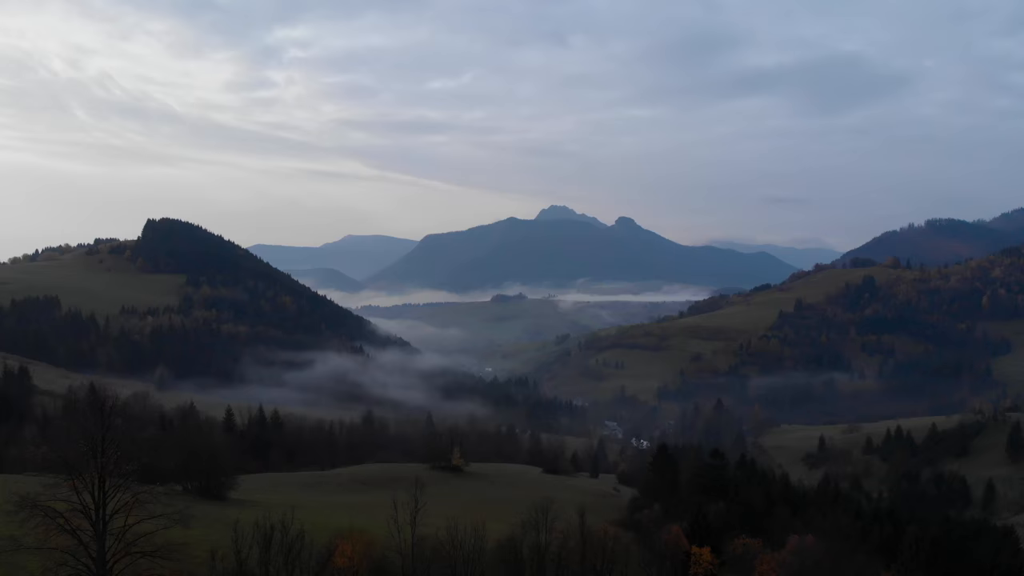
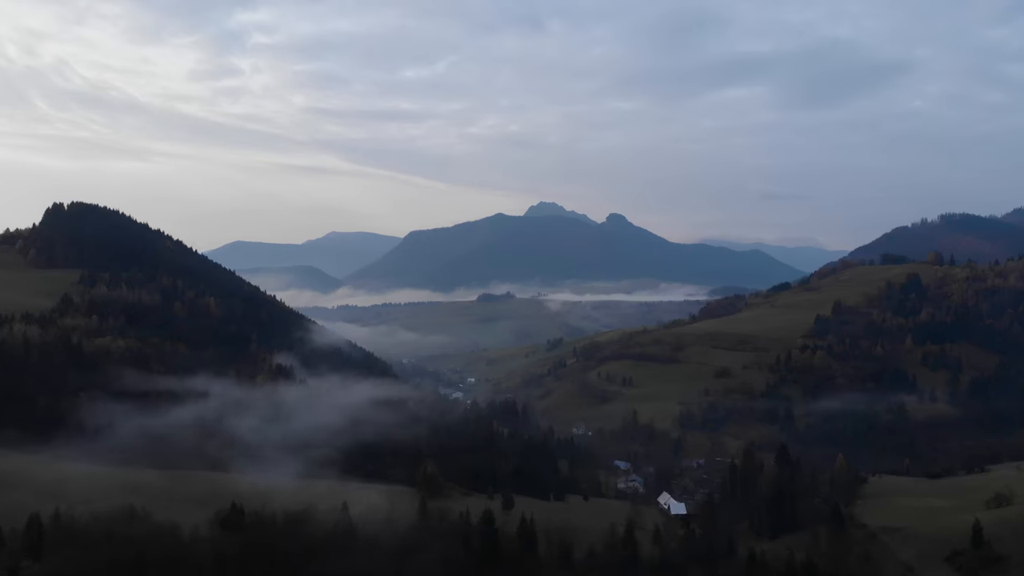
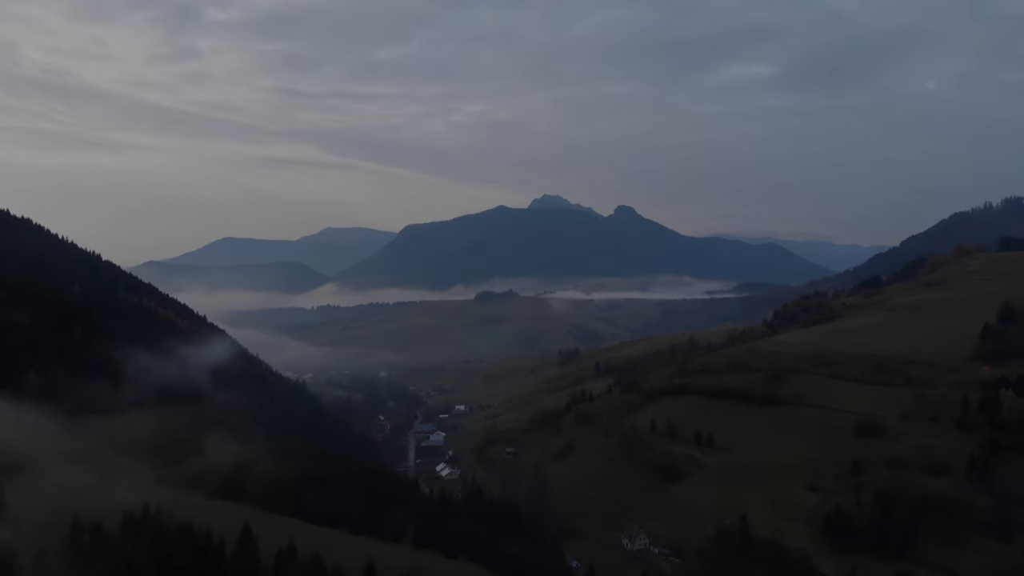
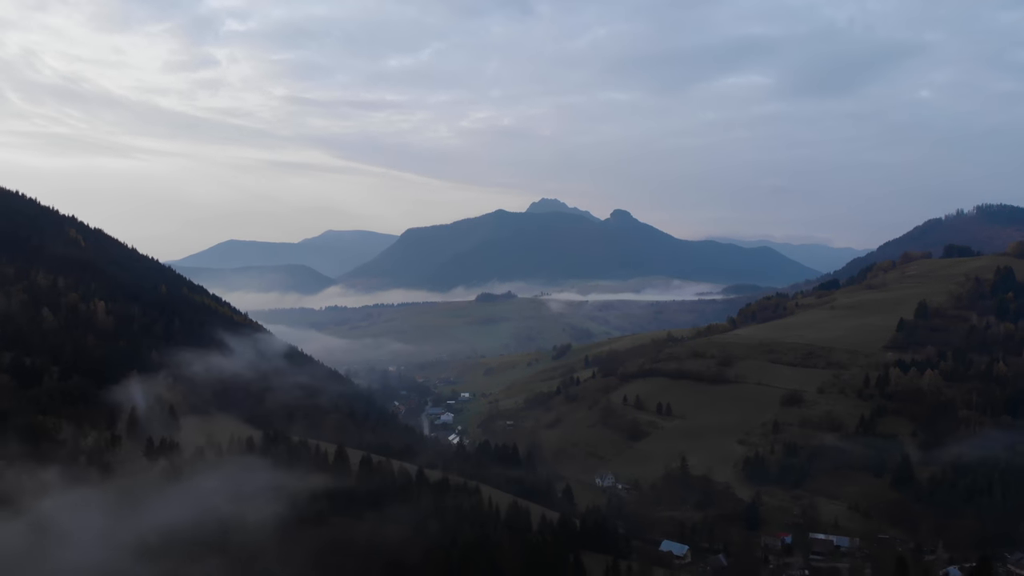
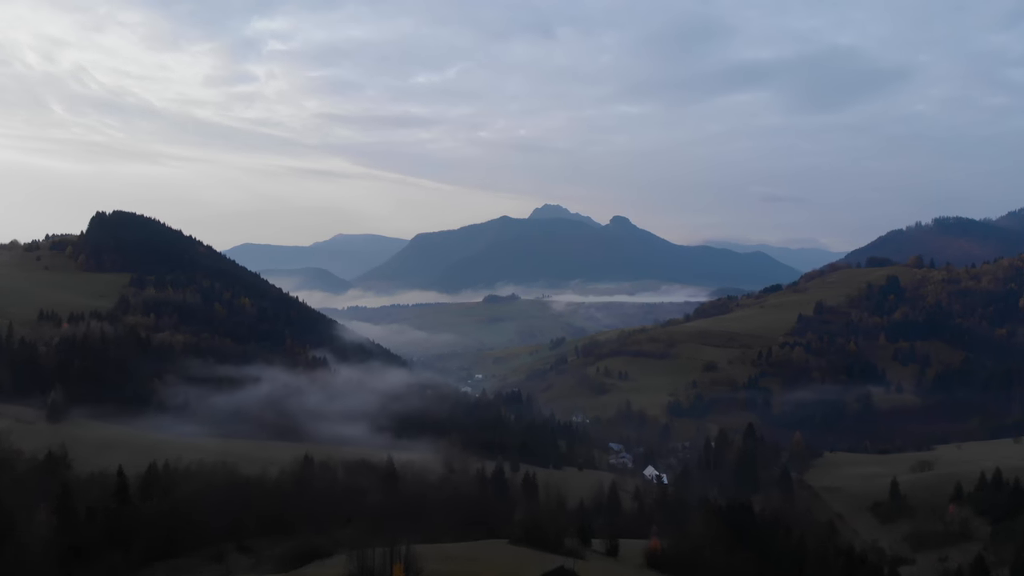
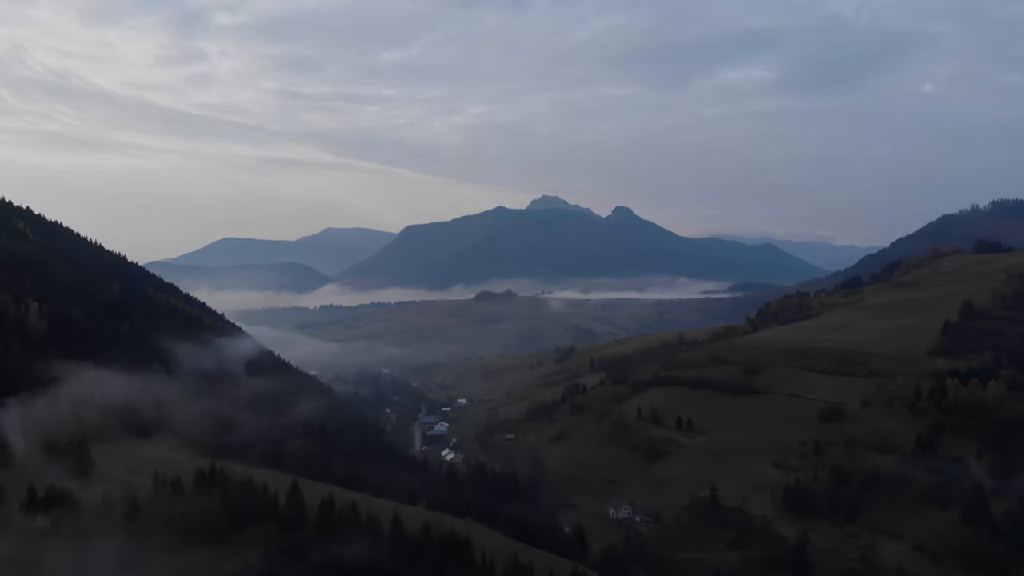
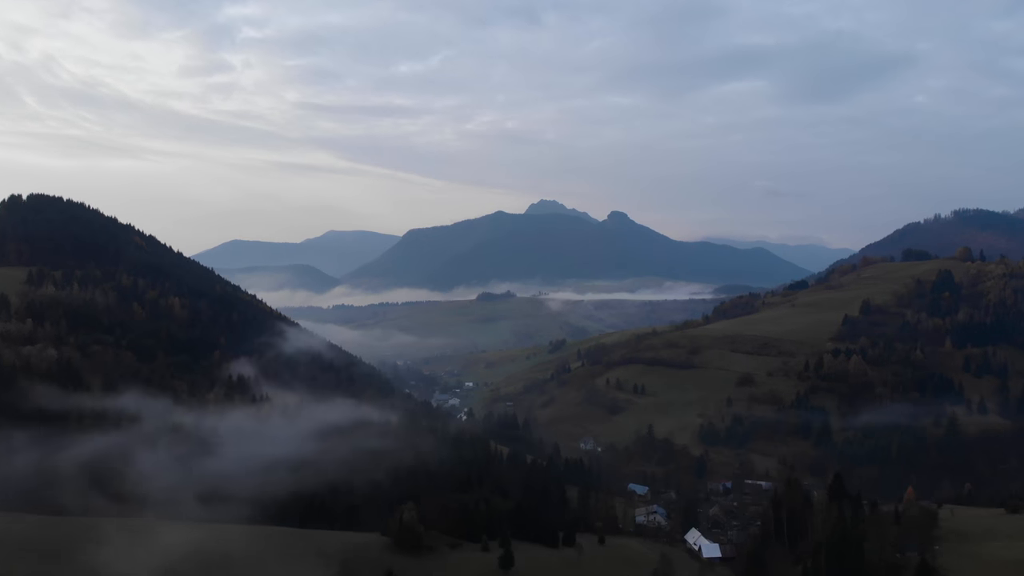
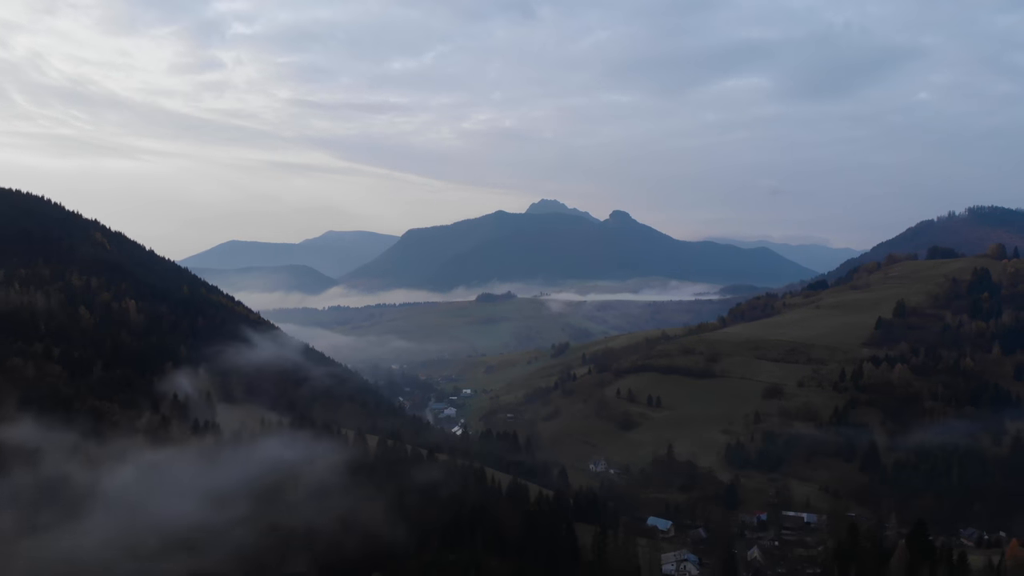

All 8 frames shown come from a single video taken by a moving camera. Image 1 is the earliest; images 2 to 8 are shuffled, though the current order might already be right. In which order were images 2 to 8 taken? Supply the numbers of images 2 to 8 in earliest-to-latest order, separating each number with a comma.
5, 2, 7, 8, 4, 6, 3
